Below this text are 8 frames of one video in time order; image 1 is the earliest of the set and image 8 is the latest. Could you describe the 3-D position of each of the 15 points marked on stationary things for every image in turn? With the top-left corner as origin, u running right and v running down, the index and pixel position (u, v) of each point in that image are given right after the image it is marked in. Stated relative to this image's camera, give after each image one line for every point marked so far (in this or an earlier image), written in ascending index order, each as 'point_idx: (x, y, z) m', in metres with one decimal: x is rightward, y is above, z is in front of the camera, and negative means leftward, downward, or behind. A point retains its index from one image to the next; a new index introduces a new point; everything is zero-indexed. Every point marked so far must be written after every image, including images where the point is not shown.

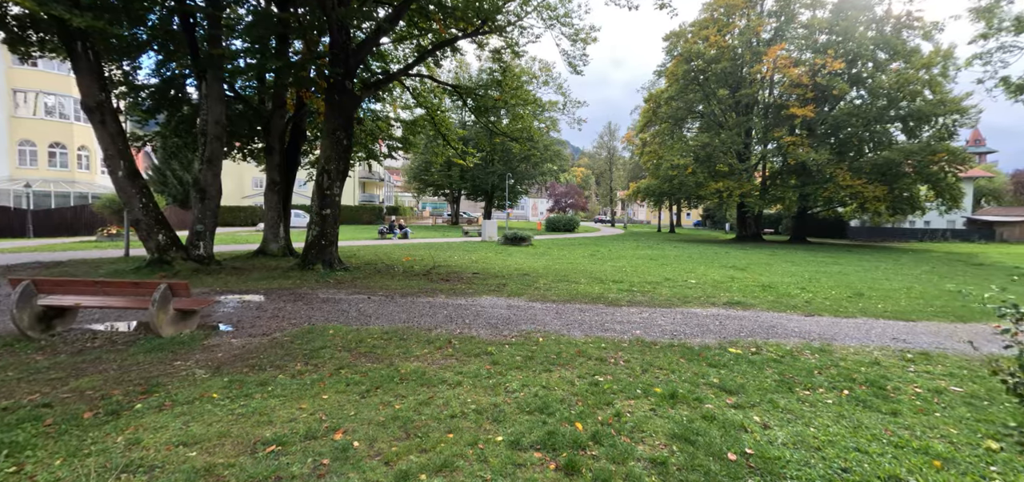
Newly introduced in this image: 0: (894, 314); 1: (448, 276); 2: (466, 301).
0: (+6.1, -1.2, +7.1) m
1: (-1.5, -0.8, +10.6) m
2: (-0.7, -1.0, +7.4) m
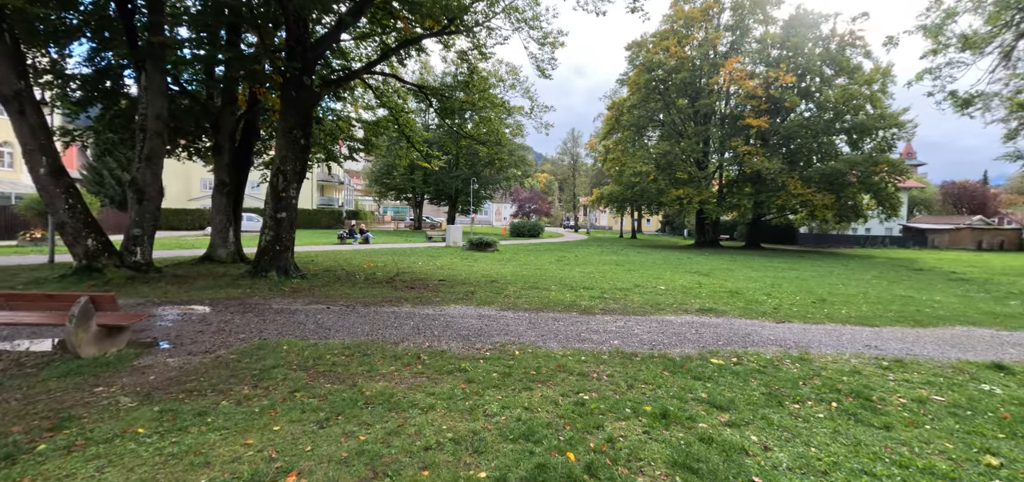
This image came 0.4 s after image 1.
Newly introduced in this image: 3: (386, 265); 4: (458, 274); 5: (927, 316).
0: (+5.6, -1.3, +7.3) m
1: (-2.2, -1.0, +10.1) m
2: (-1.2, -1.1, +7.0) m
3: (-3.9, -0.8, +14.1) m
4: (-1.4, -0.9, +12.1) m
5: (+7.1, -1.3, +7.7) m
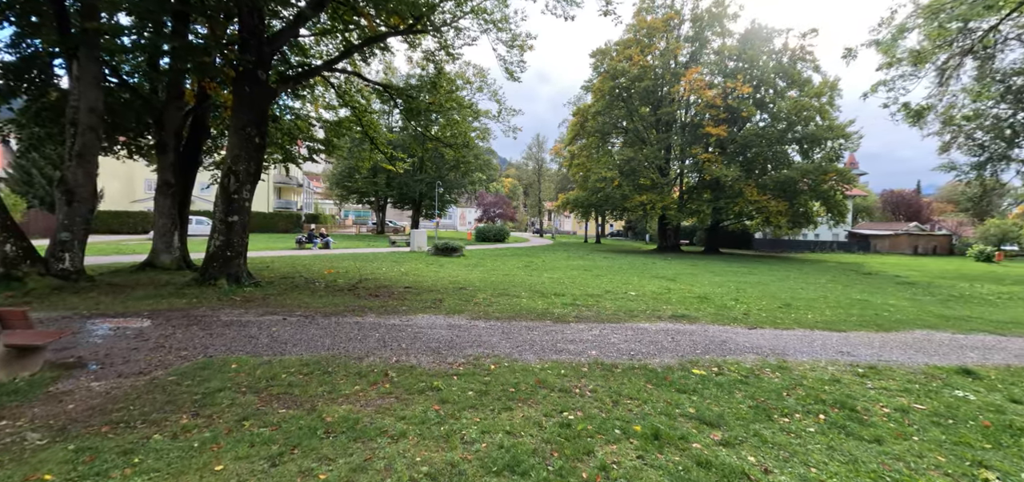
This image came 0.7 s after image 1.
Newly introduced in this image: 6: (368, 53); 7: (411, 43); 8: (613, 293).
0: (+5.2, -1.4, +7.4) m
1: (-2.9, -1.1, +9.6) m
2: (-1.6, -1.2, +6.6) m
3: (-4.9, -0.9, +13.4) m
4: (-2.2, -1.0, +11.7) m
5: (+6.6, -1.4, +7.9) m
6: (-4.0, +5.2, +12.5) m
7: (-3.0, +5.8, +13.2) m
8: (+2.2, -1.2, +9.9) m
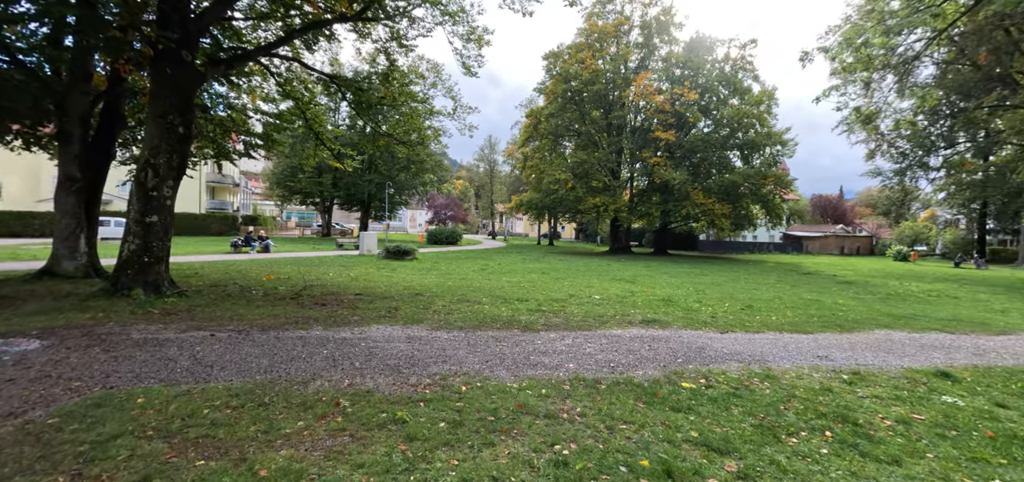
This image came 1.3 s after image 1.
0: (+4.6, -1.4, +7.4) m
1: (-3.6, -1.1, +8.7) m
2: (-2.1, -1.2, +5.8) m
3: (-6.0, -1.0, +12.3) m
4: (-3.2, -1.1, +10.8) m
5: (+6.0, -1.4, +8.1) m
6: (-5.1, +5.1, +11.5) m
7: (-4.1, +5.7, +12.3) m
8: (+1.4, -1.2, +9.6) m
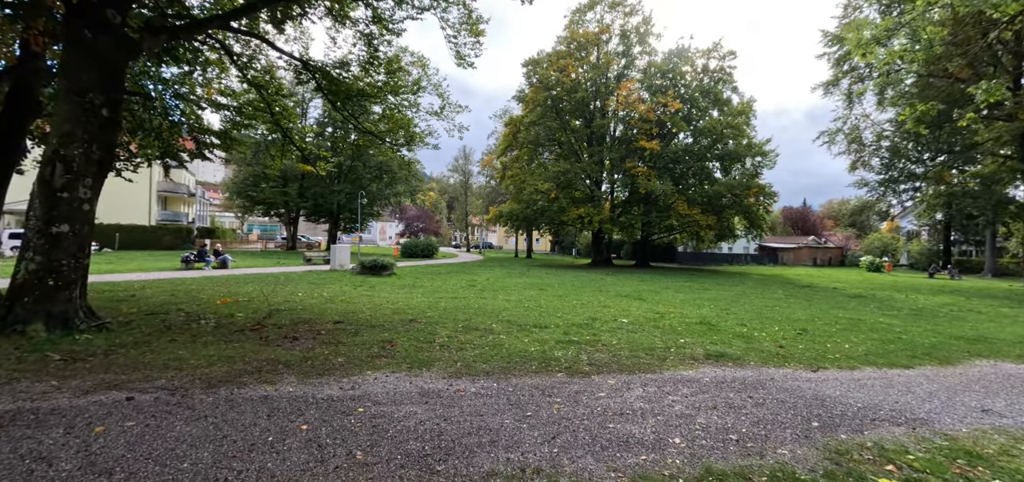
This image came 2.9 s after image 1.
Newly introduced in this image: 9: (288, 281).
0: (+5.0, -1.6, +6.1) m
1: (-3.3, -1.4, +6.9) m
2: (-1.6, -1.4, +4.1) m
3: (-6.0, -1.4, +10.3) m
4: (-3.0, -1.4, +9.0) m
5: (+6.3, -1.6, +6.9) m
6: (-5.0, +4.8, +9.7) m
7: (-4.1, +5.4, +10.6) m
8: (+1.6, -1.5, +8.1) m
9: (-7.7, -1.4, +15.5) m
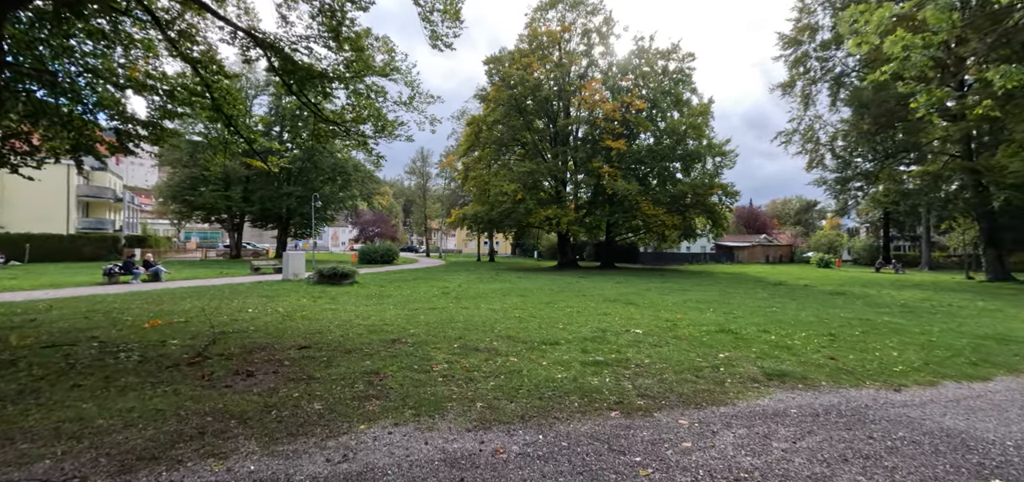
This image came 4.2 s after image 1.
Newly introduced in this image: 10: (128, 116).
0: (+5.2, -1.5, +5.4) m
1: (-3.2, -1.5, +5.4) m
2: (-1.1, -1.4, +2.8) m
3: (-6.1, -1.5, +8.6) m
4: (-3.1, -1.5, +7.6) m
5: (+6.4, -1.5, +6.3) m
6: (-5.2, +4.7, +8.1) m
7: (-4.4, +5.2, +9.1) m
8: (+1.7, -1.5, +7.1) m
9: (-8.4, -1.6, +13.6) m
10: (-8.0, +2.6, +9.4) m
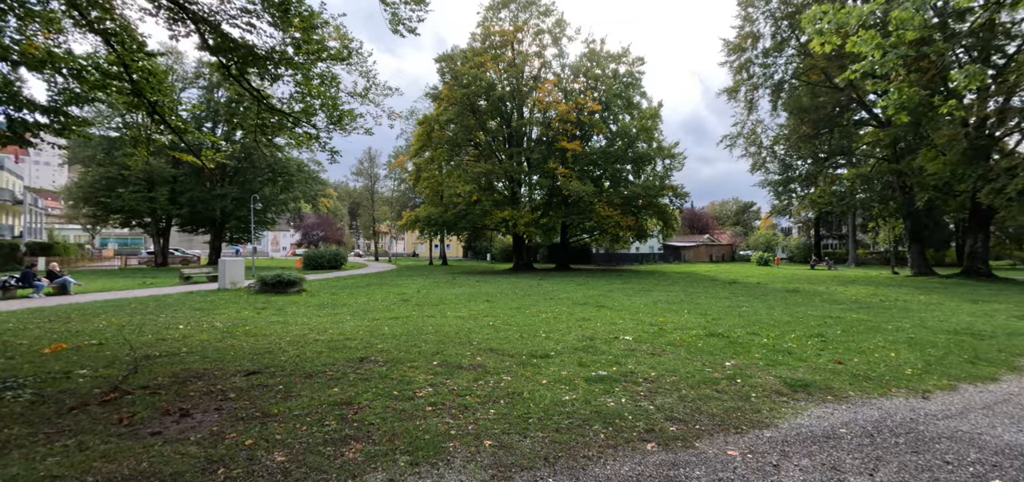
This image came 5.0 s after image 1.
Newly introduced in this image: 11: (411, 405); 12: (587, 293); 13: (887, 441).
0: (+5.1, -1.5, +5.3) m
1: (-3.2, -1.5, +4.4) m
2: (-0.9, -1.4, +2.0) m
3: (-6.5, -1.6, +7.2) m
4: (-3.4, -1.6, +6.5) m
5: (+6.2, -1.5, +6.4) m
6: (-5.6, +4.6, +6.9) m
7: (-4.9, +5.1, +7.9) m
8: (+1.4, -1.5, +6.6) m
9: (-9.3, -1.8, +11.9) m
10: (-8.5, +2.5, +7.8) m
11: (-1.0, -1.5, +4.1) m
12: (+2.6, -1.8, +15.9) m
13: (+2.7, -1.4, +3.1) m
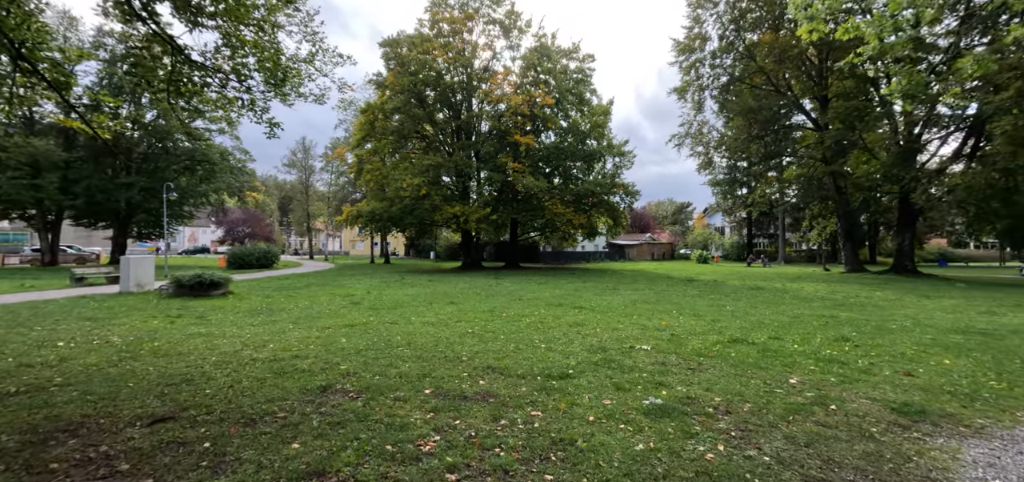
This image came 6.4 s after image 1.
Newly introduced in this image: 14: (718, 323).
0: (+5.3, -1.4, +4.7) m
1: (-2.8, -1.4, +2.7) m
2: (-0.3, -1.3, +0.6) m
3: (-6.5, -1.5, +5.0) m
4: (-3.3, -1.4, +4.8) m
5: (+6.3, -1.4, +5.9) m
6: (-5.5, +4.7, +4.8) m
7: (-5.0, +5.3, +5.9) m
8: (+1.4, -1.4, +5.5) m
9: (-9.9, -1.6, +9.3) m
10: (-8.5, +2.6, +5.4) m
11: (-0.6, -1.4, +2.7) m
12: (+1.4, -1.7, +14.9) m
13: (+3.1, -1.3, +2.2) m
14: (+3.7, -1.4, +8.1) m
